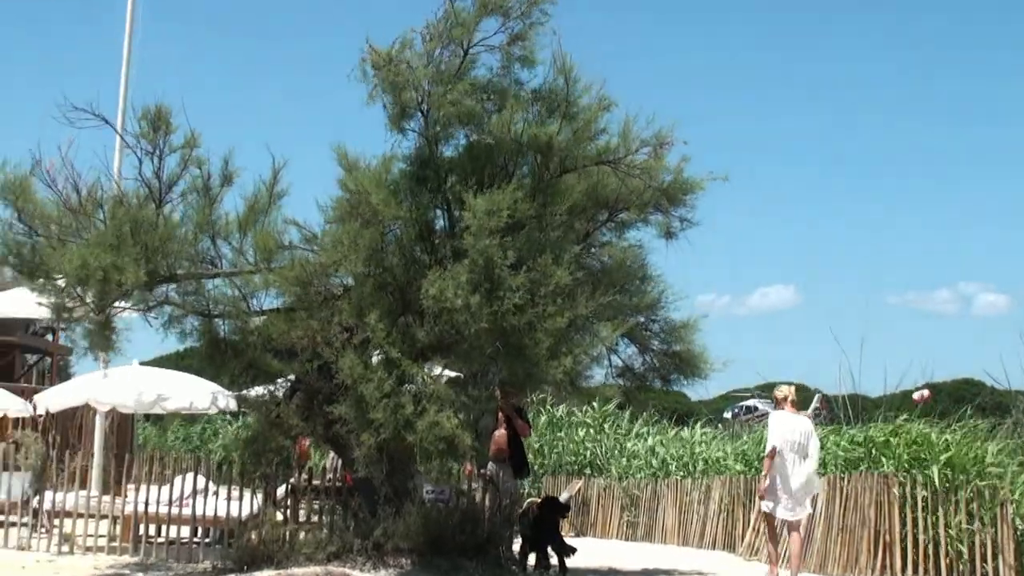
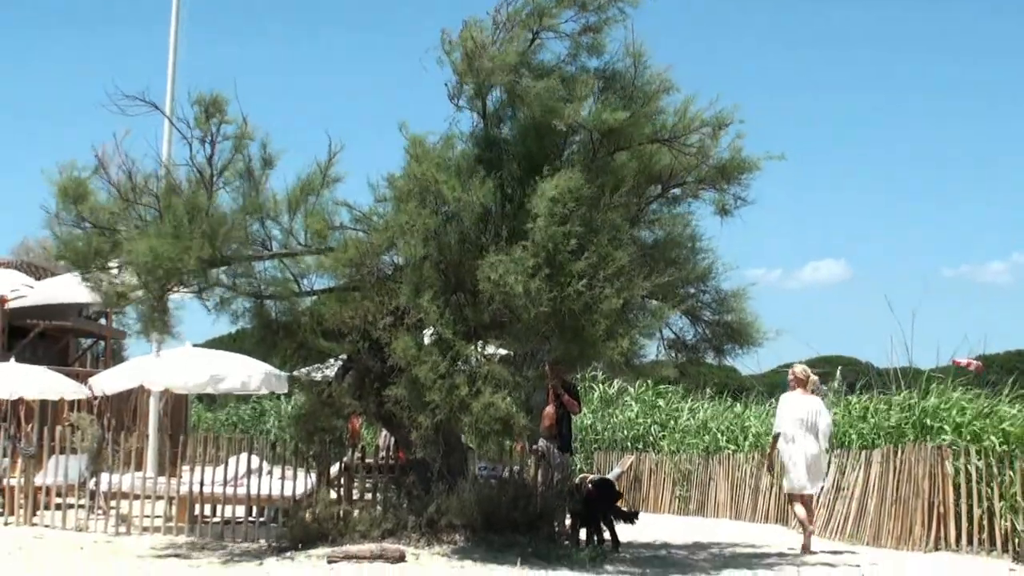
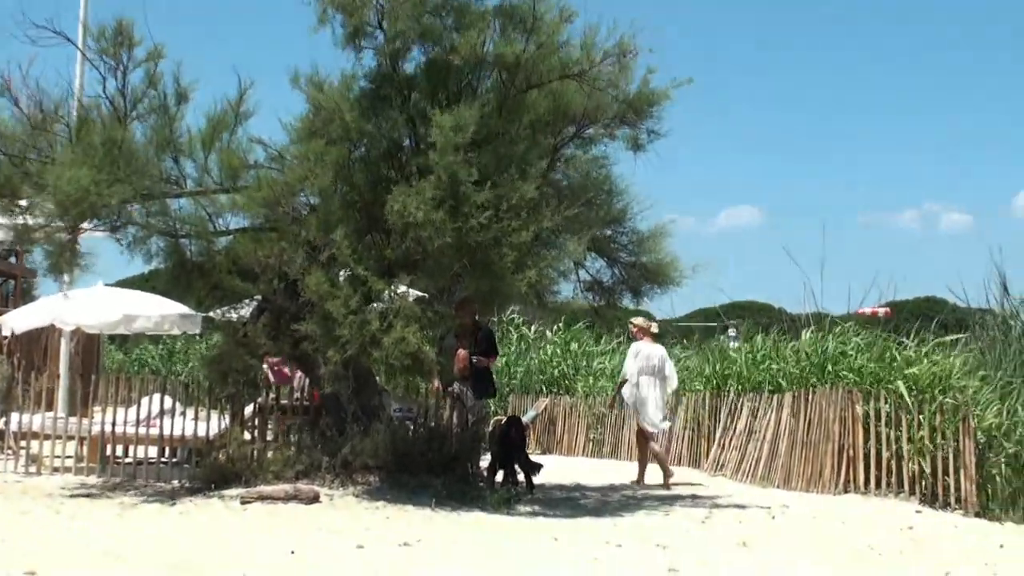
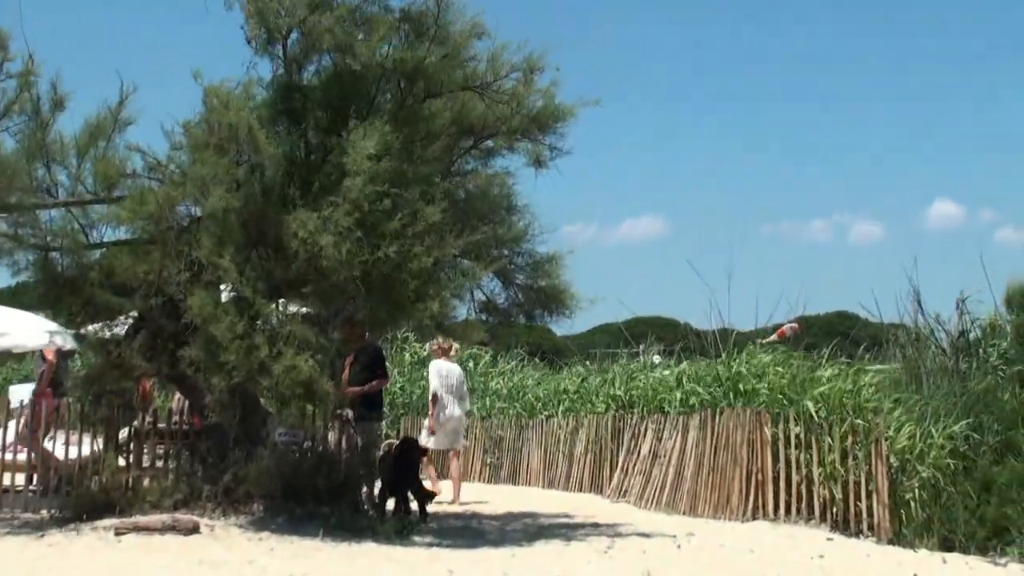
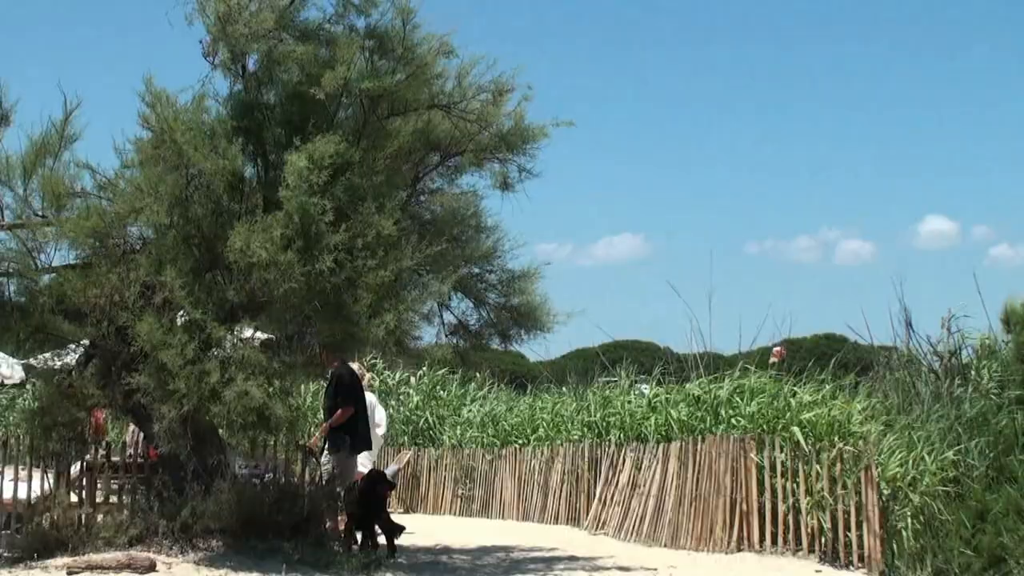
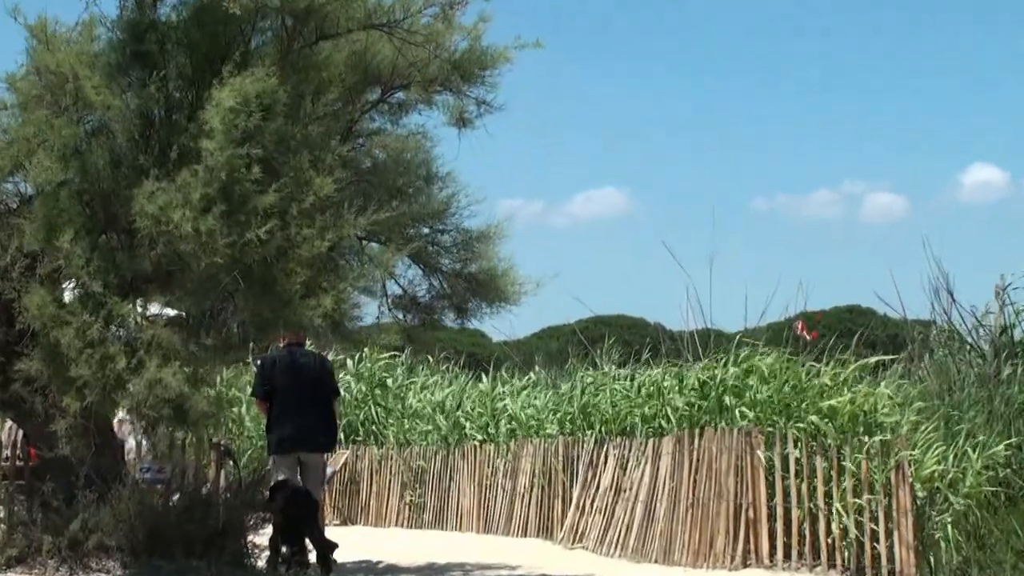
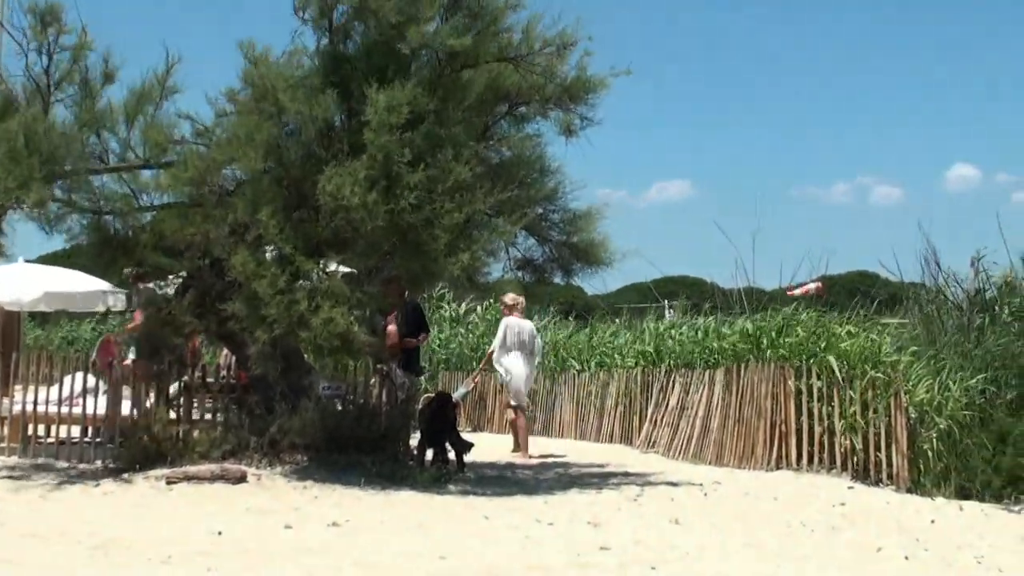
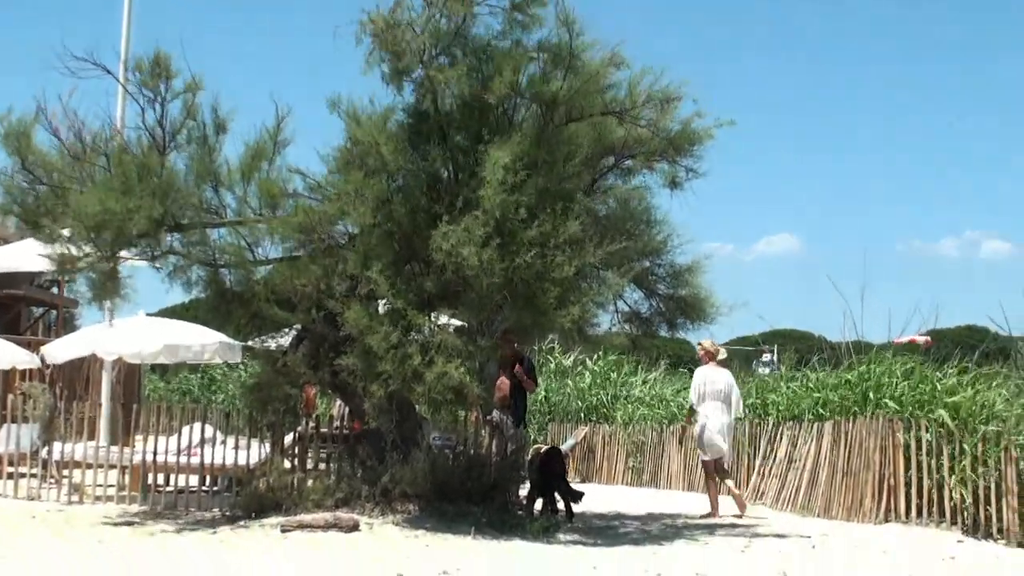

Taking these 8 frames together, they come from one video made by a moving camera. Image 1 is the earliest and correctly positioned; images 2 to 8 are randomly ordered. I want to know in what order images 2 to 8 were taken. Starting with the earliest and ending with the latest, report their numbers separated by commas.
2, 8, 3, 7, 4, 5, 6
